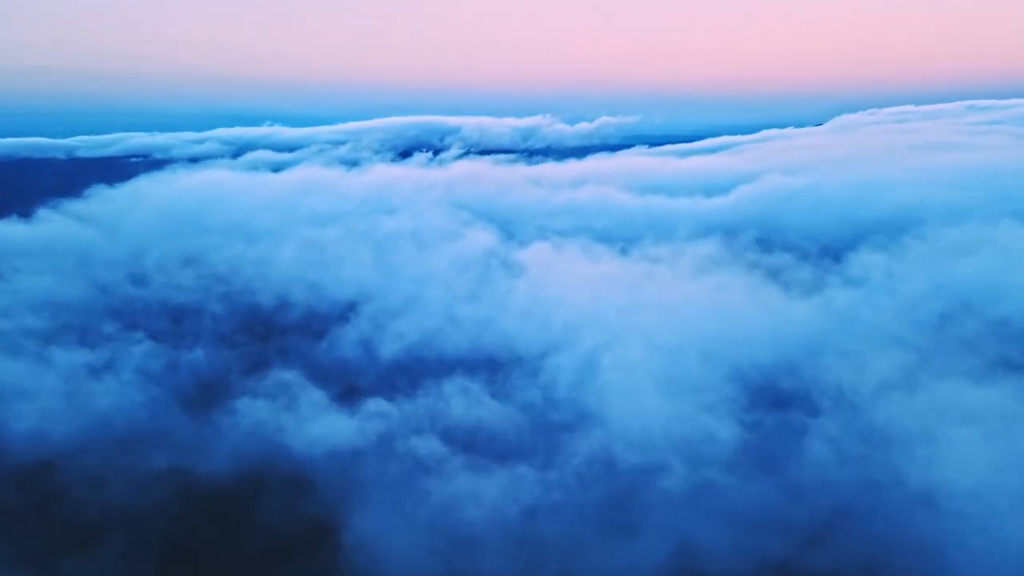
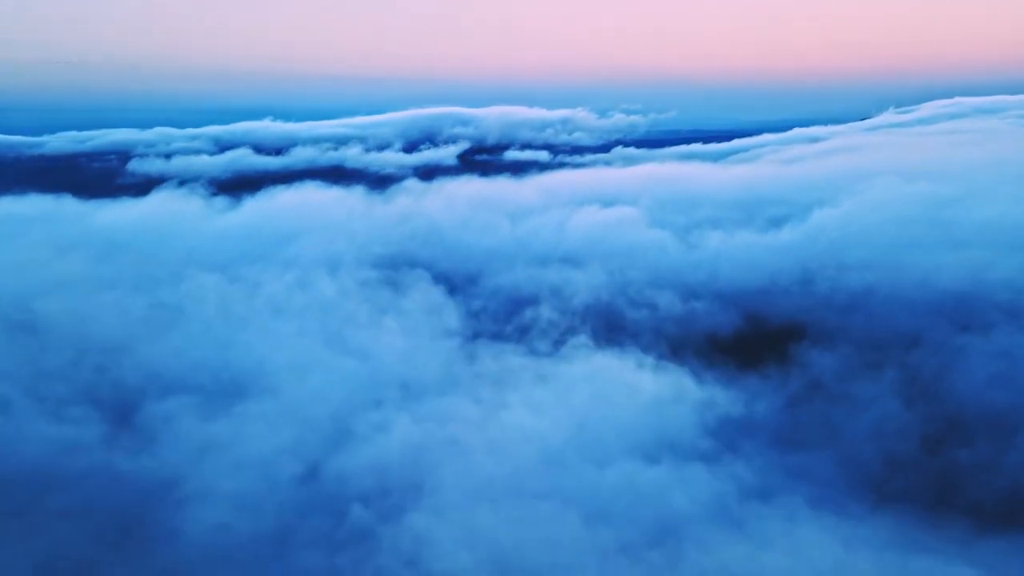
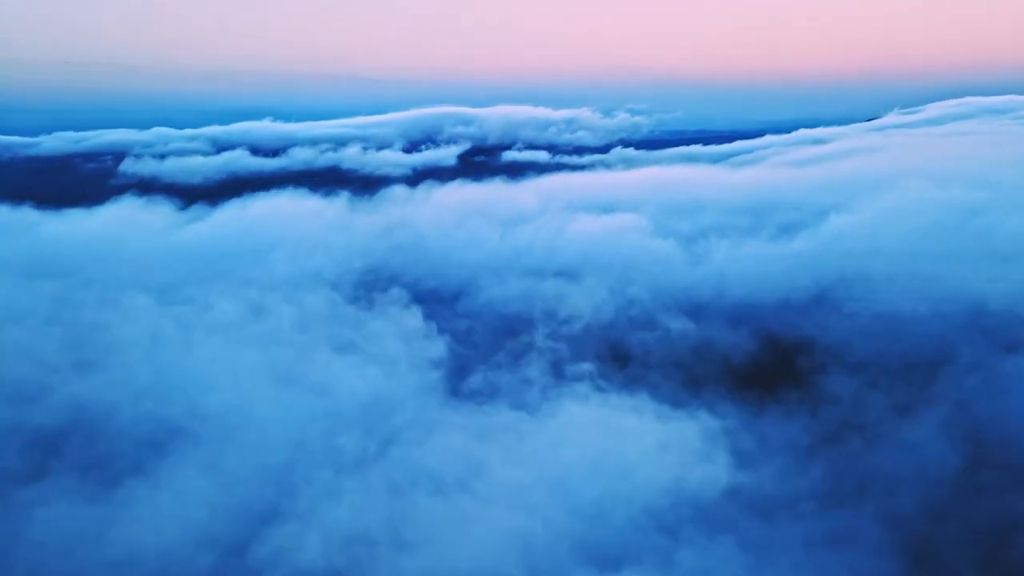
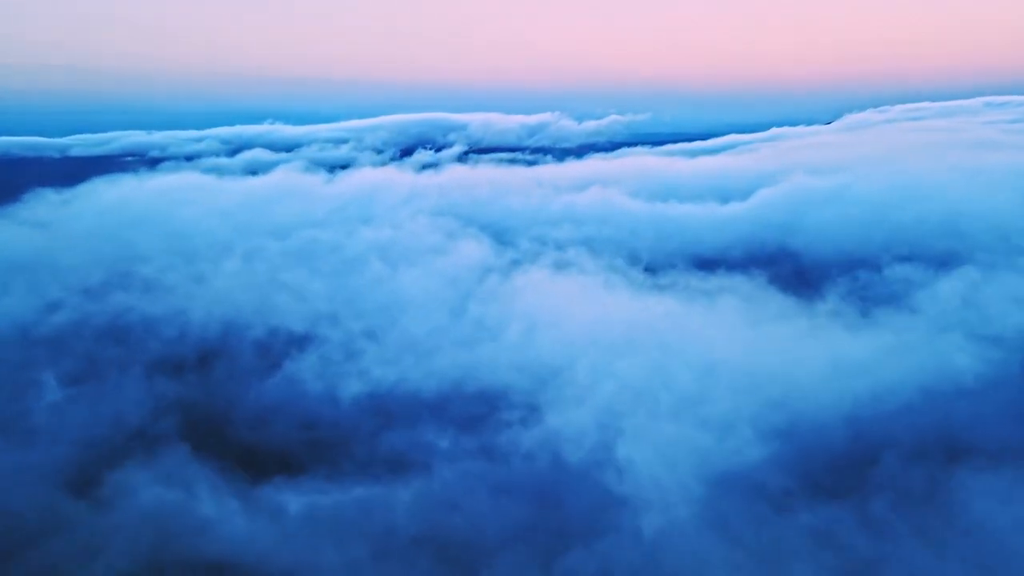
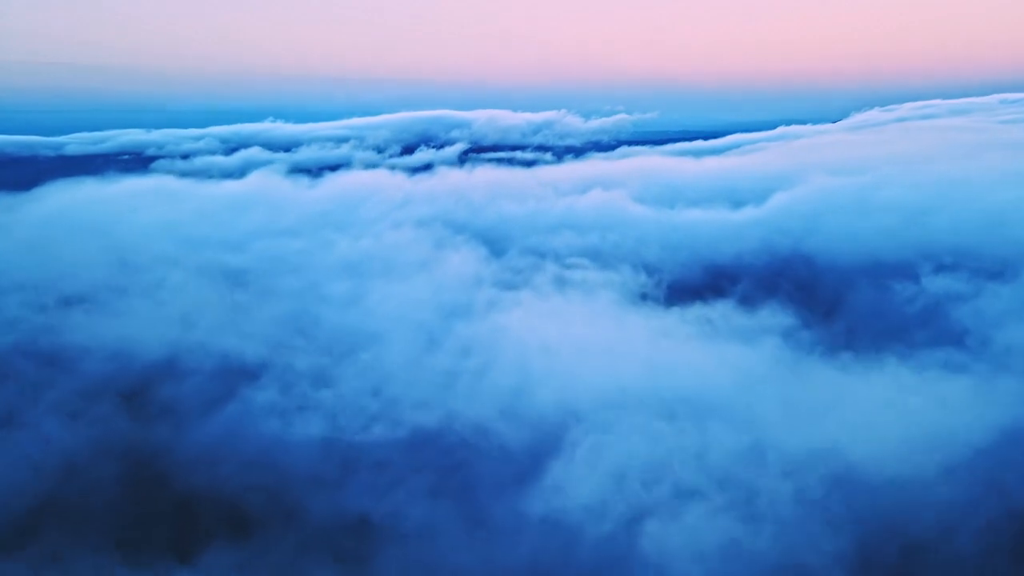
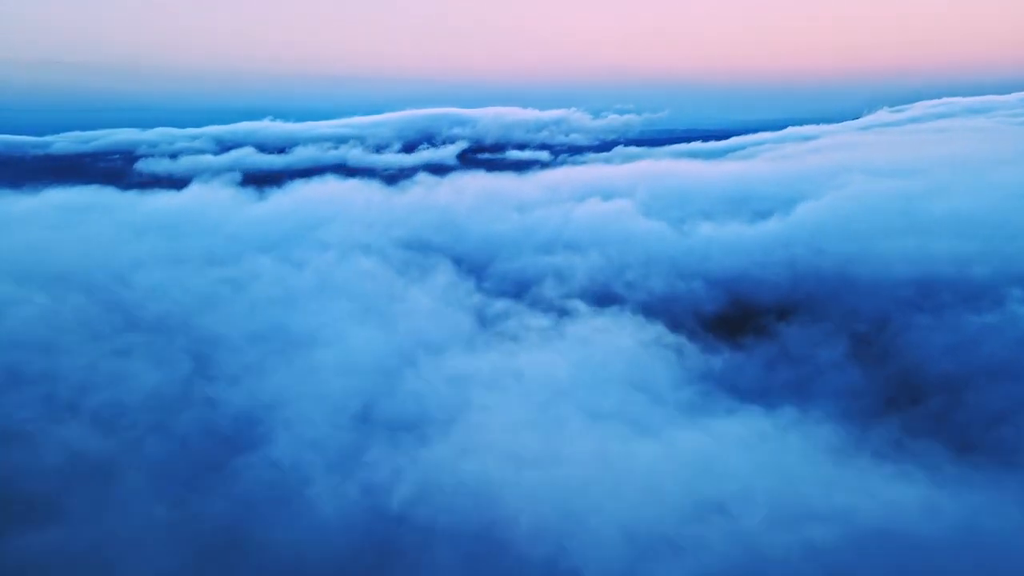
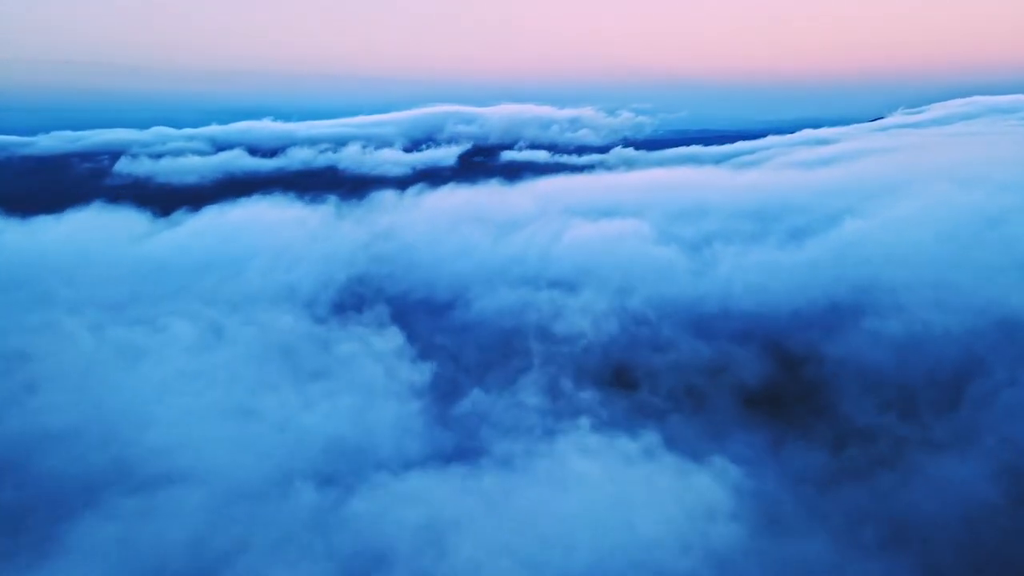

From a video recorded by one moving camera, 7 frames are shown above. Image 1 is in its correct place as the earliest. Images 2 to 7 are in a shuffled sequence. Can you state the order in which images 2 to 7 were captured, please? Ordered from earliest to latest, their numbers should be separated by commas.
4, 5, 6, 2, 3, 7
